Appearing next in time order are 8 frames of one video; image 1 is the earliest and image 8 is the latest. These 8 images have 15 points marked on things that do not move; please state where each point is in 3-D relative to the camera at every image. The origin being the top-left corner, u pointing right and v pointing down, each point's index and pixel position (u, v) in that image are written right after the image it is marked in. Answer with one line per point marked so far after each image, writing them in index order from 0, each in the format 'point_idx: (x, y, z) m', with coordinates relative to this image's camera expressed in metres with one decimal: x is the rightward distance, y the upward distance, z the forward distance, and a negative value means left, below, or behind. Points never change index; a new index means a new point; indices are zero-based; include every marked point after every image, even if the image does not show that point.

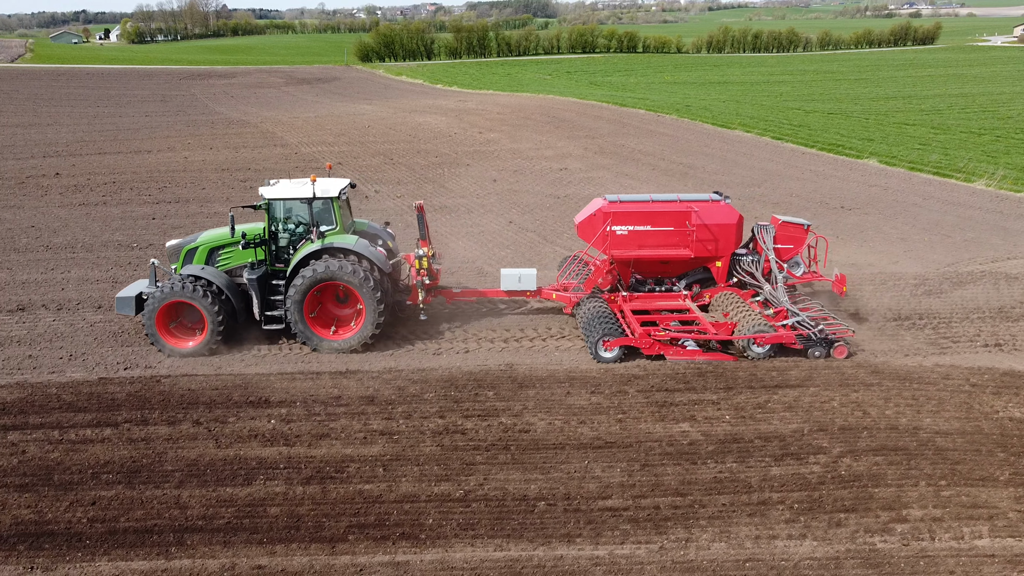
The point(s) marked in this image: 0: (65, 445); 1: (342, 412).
0: (-4.2, -1.5, +7.9) m
1: (-1.7, -1.3, +8.5) m
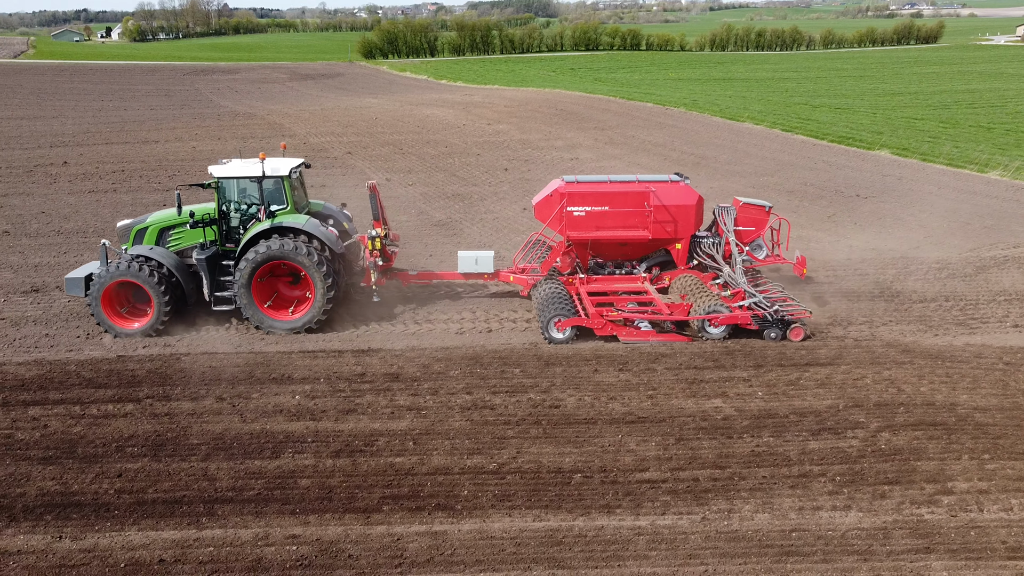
0: (-3.9, -1.2, +7.7) m
1: (-1.5, -1.0, +8.4) m
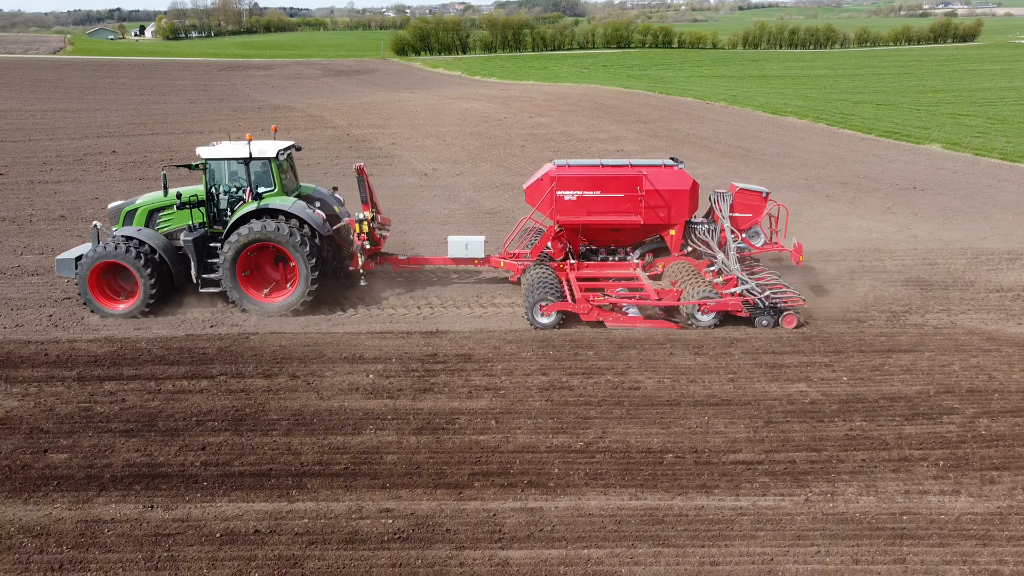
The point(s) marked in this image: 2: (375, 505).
0: (-3.2, -1.0, +7.7) m
1: (-0.7, -0.8, +8.3) m
2: (-0.9, -1.5, +5.7) m
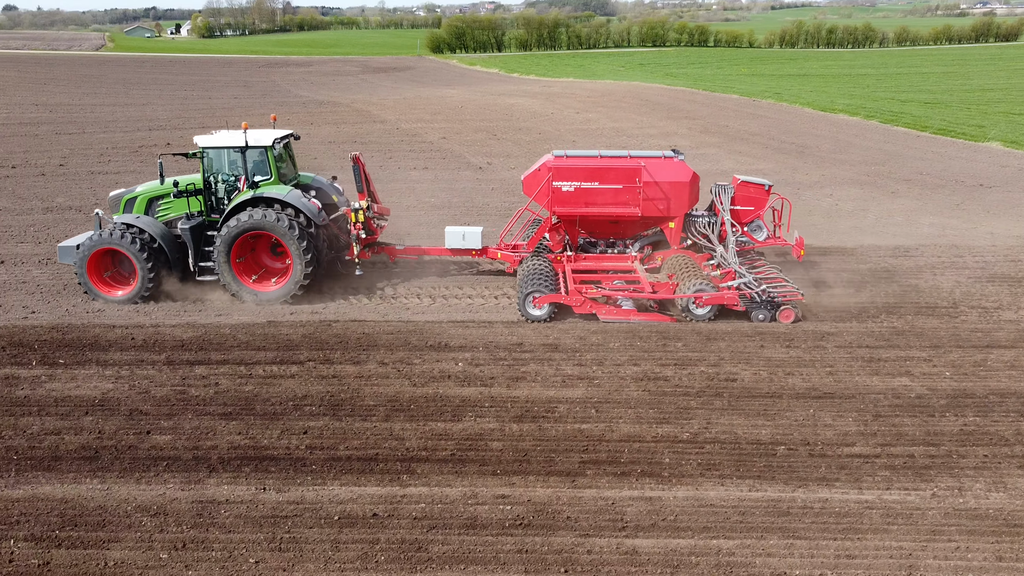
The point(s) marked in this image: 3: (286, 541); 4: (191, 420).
0: (-2.4, -0.8, +7.7) m
1: (+0.2, -0.7, +8.2) m
2: (-0.2, -1.4, +5.6) m
3: (-1.4, -1.6, +5.1) m
4: (-2.6, -1.1, +6.8) m
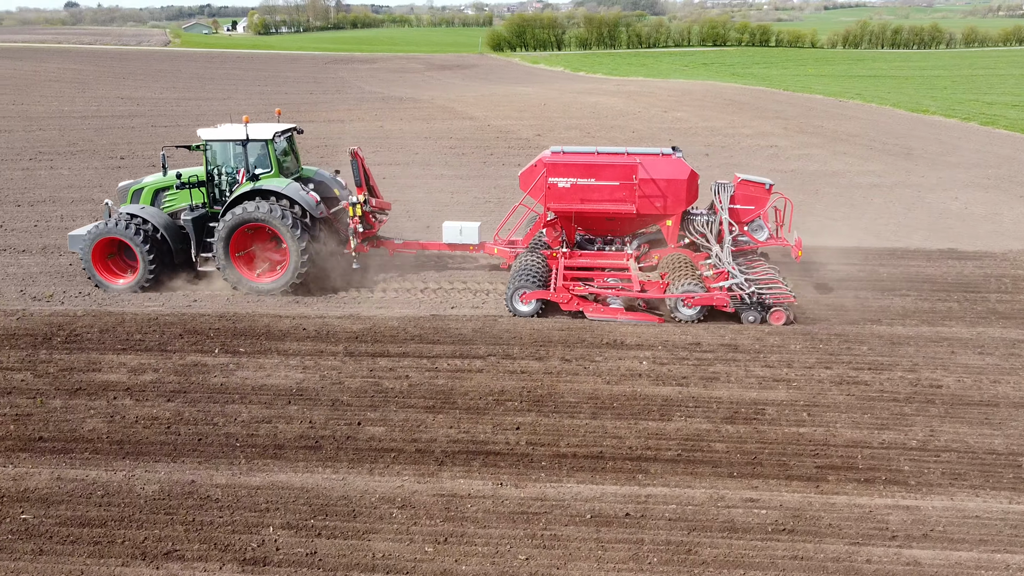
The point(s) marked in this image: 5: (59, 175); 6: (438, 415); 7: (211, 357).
0: (-0.6, -0.8, +7.6) m
1: (+1.9, -0.7, +8.0) m
2: (+1.5, -1.4, +5.5) m
3: (+0.2, -1.5, +5.0) m
4: (-0.9, -1.0, +6.8) m
5: (-10.2, +2.6, +18.7) m
6: (-0.6, -1.0, +6.7) m
7: (-2.9, -0.7, +8.1) m
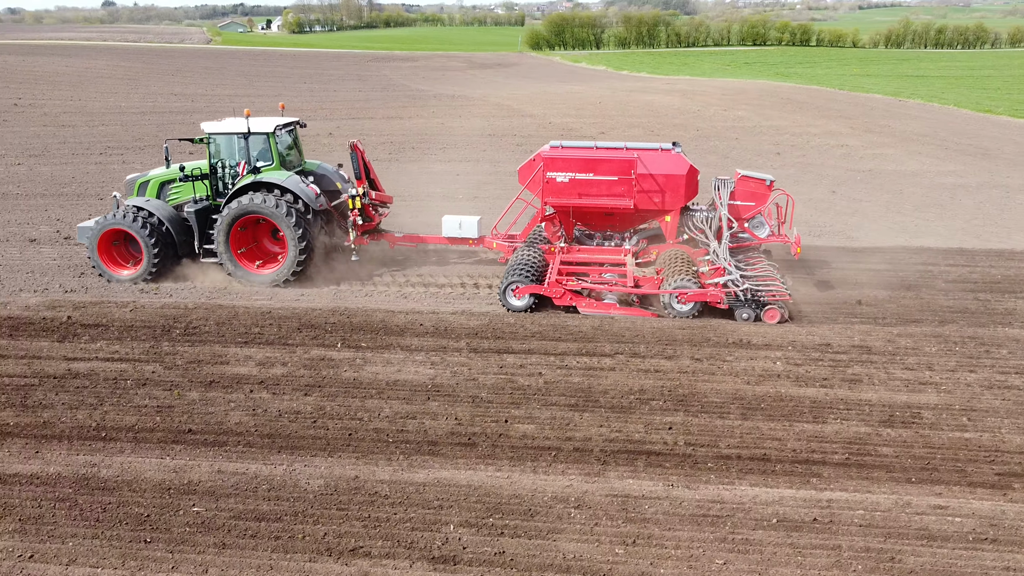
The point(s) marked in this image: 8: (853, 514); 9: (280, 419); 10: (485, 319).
0: (+0.6, -0.7, +7.5) m
1: (+3.2, -0.7, +7.8) m
2: (+2.6, -1.4, +5.3) m
3: (+1.3, -1.5, +4.9) m
4: (+0.2, -1.0, +6.7) m
5: (-8.6, +2.7, +18.8) m
6: (+0.6, -1.0, +6.6) m
7: (-1.7, -0.6, +8.0) m
8: (+2.1, -1.4, +5.1) m
9: (-1.8, -1.0, +6.6) m
10: (-0.3, -0.3, +8.9) m
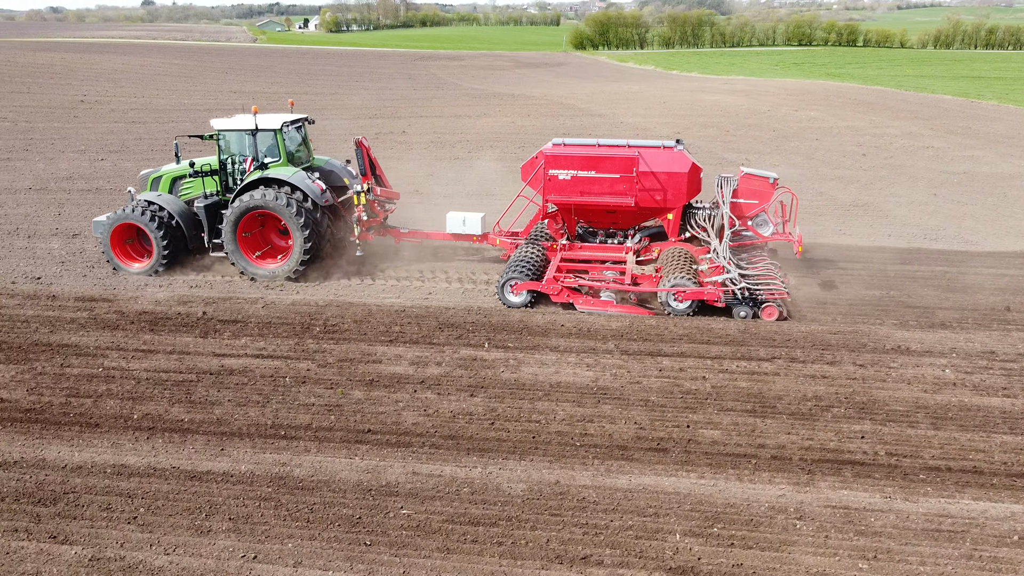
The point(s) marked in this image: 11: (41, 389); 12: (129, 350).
0: (+2.0, -0.8, +7.3) m
1: (+4.6, -0.7, +7.5) m
2: (+3.9, -1.4, +5.0) m
3: (+2.7, -1.5, +4.7) m
4: (+1.6, -1.0, +6.5) m
5: (-6.7, +2.8, +19.0) m
6: (+2.0, -1.0, +6.4) m
7: (-0.3, -0.6, +7.9) m
8: (+3.4, -1.4, +4.9) m
9: (-0.4, -1.0, +6.5) m
10: (+1.2, -0.3, +8.7) m
11: (-4.1, -0.9, +7.2) m
12: (-3.7, -0.6, +8.1) m
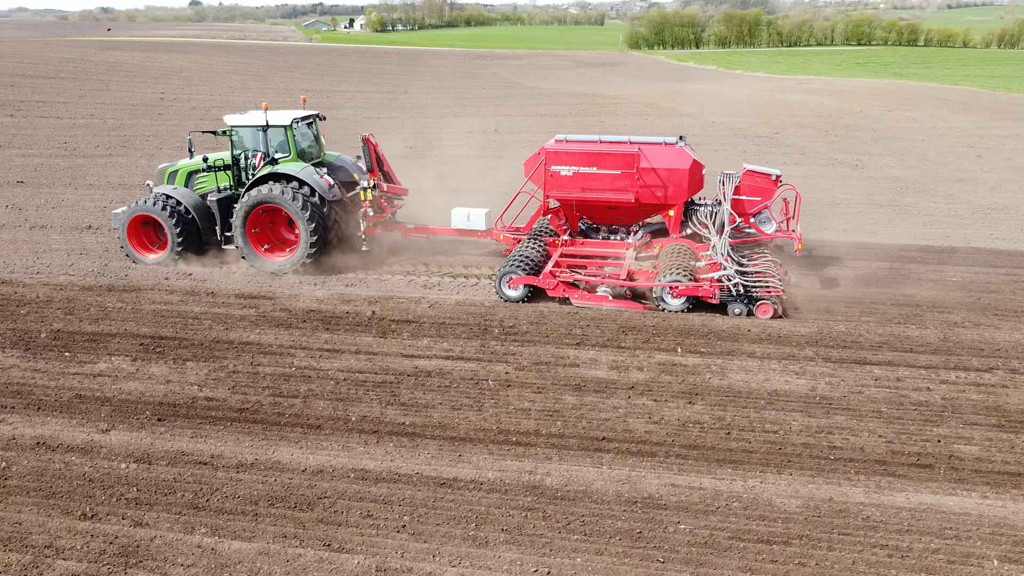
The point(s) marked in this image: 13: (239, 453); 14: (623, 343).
0: (+3.8, -0.8, +6.9) m
1: (+6.4, -0.8, +7.0) m
2: (+5.6, -1.5, +4.6) m
3: (+4.3, -1.6, +4.3) m
4: (+3.4, -1.0, +6.1) m
5: (-4.4, +2.9, +19.0) m
6: (+3.7, -1.1, +6.0) m
7: (+1.6, -0.6, +7.6) m
8: (+5.1, -1.5, +4.5) m
9: (+1.3, -1.1, +6.2) m
10: (+3.0, -0.4, +8.4) m
11: (-2.3, -0.9, +7.1) m
12: (-1.9, -0.6, +8.0) m
13: (-2.0, -1.2, +6.0) m
14: (+1.1, -0.5, +8.0) m
